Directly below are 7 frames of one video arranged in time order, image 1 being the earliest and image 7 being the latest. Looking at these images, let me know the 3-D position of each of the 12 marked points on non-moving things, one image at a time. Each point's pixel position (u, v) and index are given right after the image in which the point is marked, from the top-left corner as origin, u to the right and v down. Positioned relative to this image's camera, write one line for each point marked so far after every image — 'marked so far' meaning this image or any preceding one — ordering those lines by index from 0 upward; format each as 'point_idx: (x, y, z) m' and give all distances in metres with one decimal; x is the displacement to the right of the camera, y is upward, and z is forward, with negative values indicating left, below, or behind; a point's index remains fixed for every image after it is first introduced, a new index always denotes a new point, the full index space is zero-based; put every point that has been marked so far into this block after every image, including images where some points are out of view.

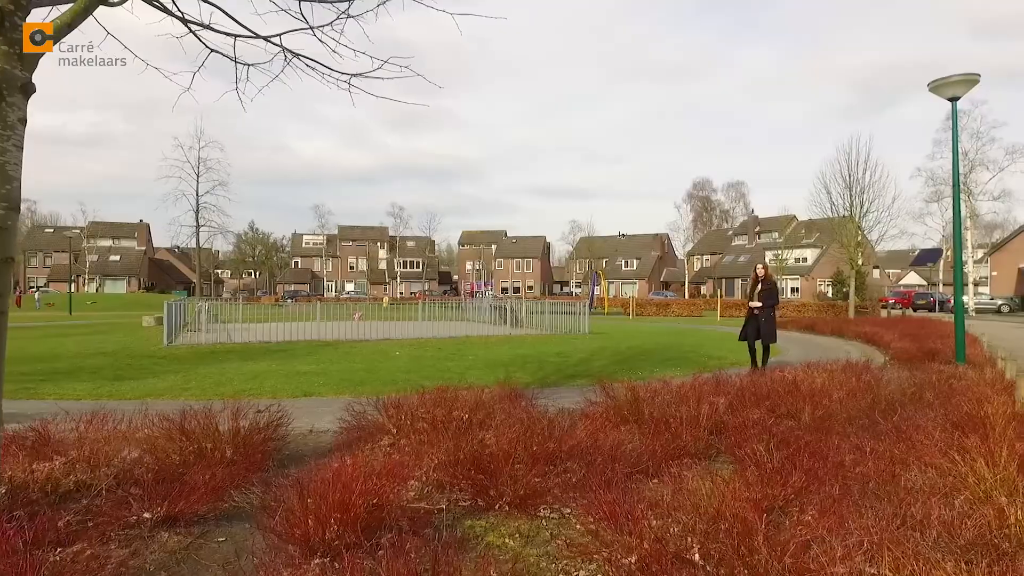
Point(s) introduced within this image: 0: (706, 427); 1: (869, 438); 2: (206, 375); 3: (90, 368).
0: (+1.6, -1.1, +5.5) m
1: (+2.9, -1.2, +5.3) m
2: (-5.0, -1.4, +10.6) m
3: (-7.6, -1.4, +11.6) m
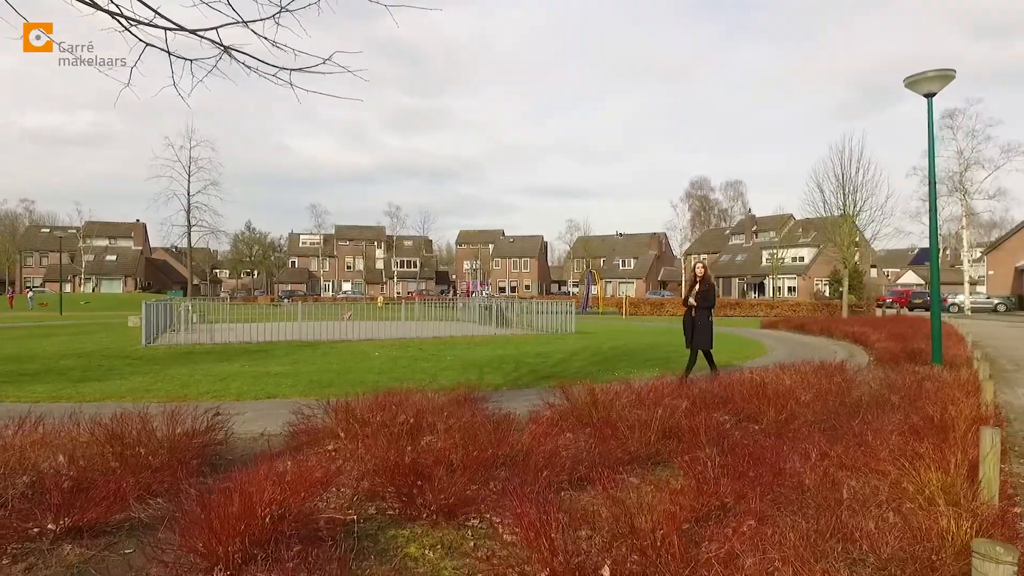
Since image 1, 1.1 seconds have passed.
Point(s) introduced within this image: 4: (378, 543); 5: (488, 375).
0: (+1.2, -1.1, +5.4) m
1: (+2.4, -1.2, +5.2) m
2: (-5.4, -1.4, +10.4) m
3: (-8.0, -1.4, +11.4) m
4: (-0.8, -1.5, +3.7) m
5: (-0.4, -1.5, +10.7) m
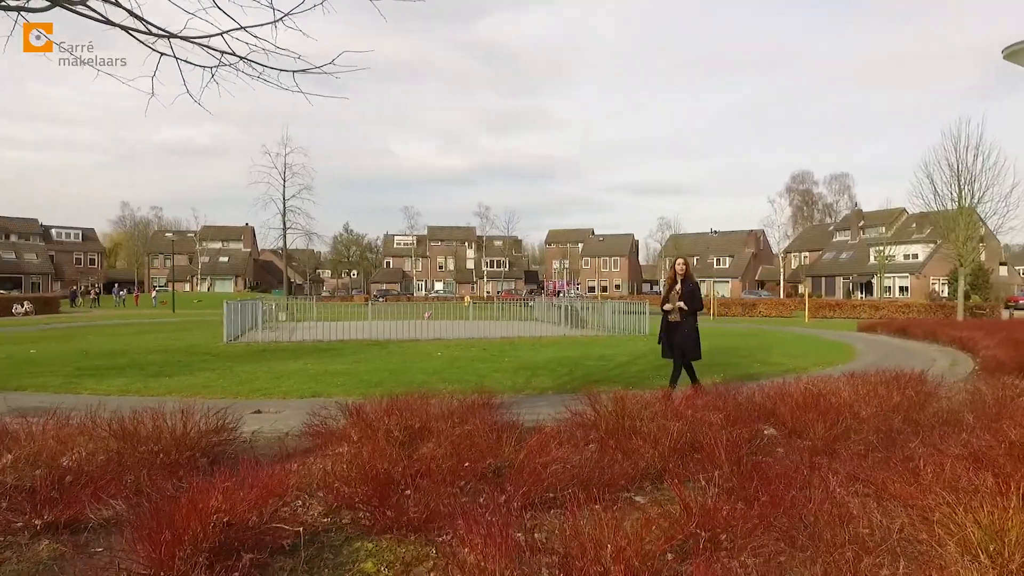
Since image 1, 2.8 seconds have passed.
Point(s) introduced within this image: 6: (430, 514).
0: (+1.2, -1.1, +4.9) m
1: (+2.4, -1.3, +4.6) m
2: (-4.6, -1.4, +10.9) m
3: (-7.0, -1.4, +12.2) m
4: (-1.0, -1.5, +3.6) m
5: (+0.4, -1.5, +10.5) m
6: (-0.5, -1.3, +3.8) m
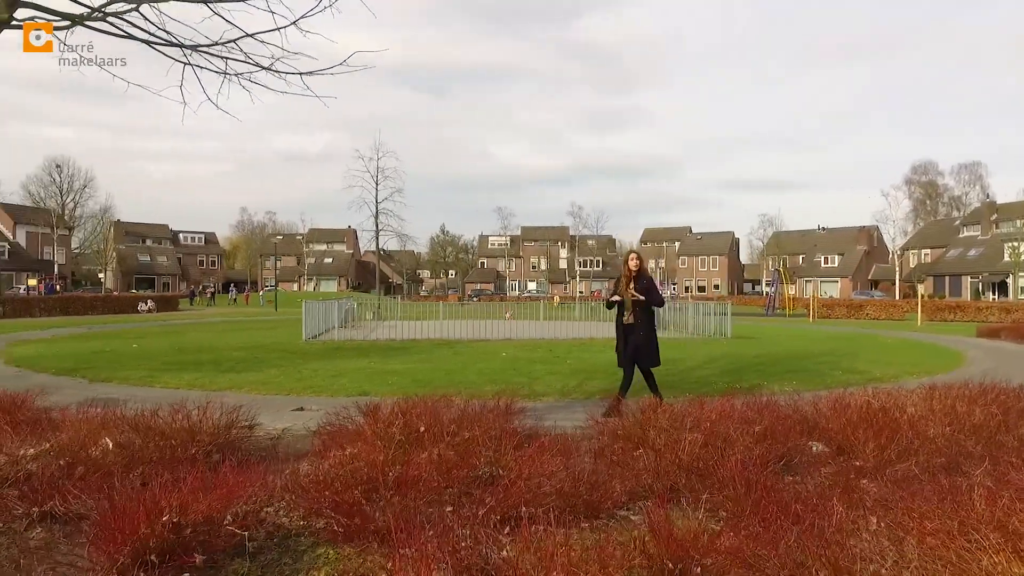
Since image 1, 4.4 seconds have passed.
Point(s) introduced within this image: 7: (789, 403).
0: (+1.2, -1.1, +4.5) m
1: (+2.3, -1.3, +4.0) m
2: (-3.7, -1.4, +11.3) m
3: (-5.8, -1.4, +13.0) m
4: (-1.2, -1.5, +3.5) m
5: (+1.2, -1.5, +10.1) m
6: (-0.7, -1.3, +3.7) m
7: (+2.7, -1.1, +6.3) m
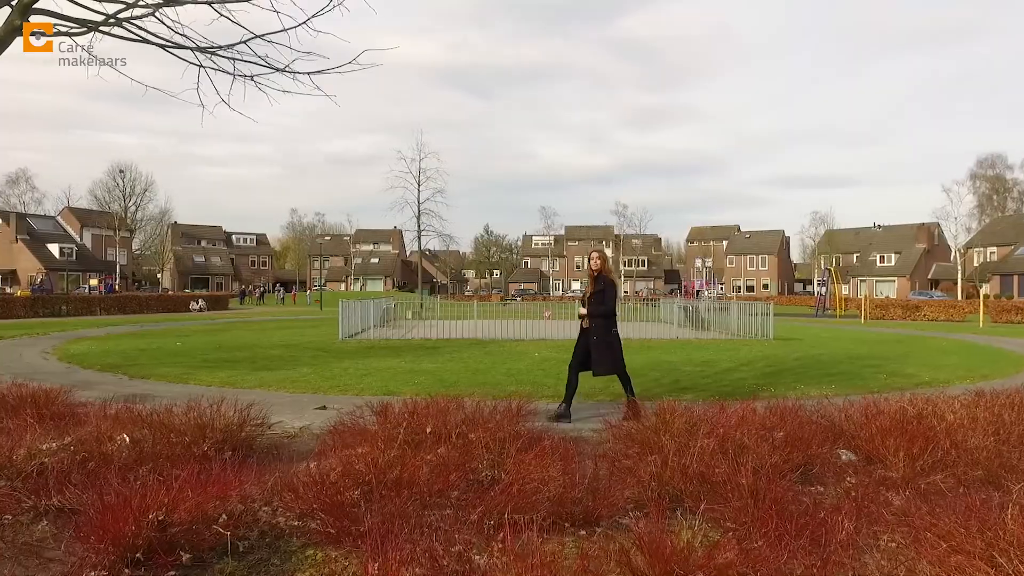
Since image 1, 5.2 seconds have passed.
0: (+1.2, -1.1, +4.3) m
1: (+2.3, -1.3, +3.7) m
2: (-3.2, -1.4, +11.4) m
3: (-5.2, -1.4, +13.3) m
4: (-1.2, -1.5, +3.5) m
5: (+1.6, -1.5, +9.9) m
6: (-0.7, -1.3, +3.6) m
7: (+2.8, -1.1, +6.0) m
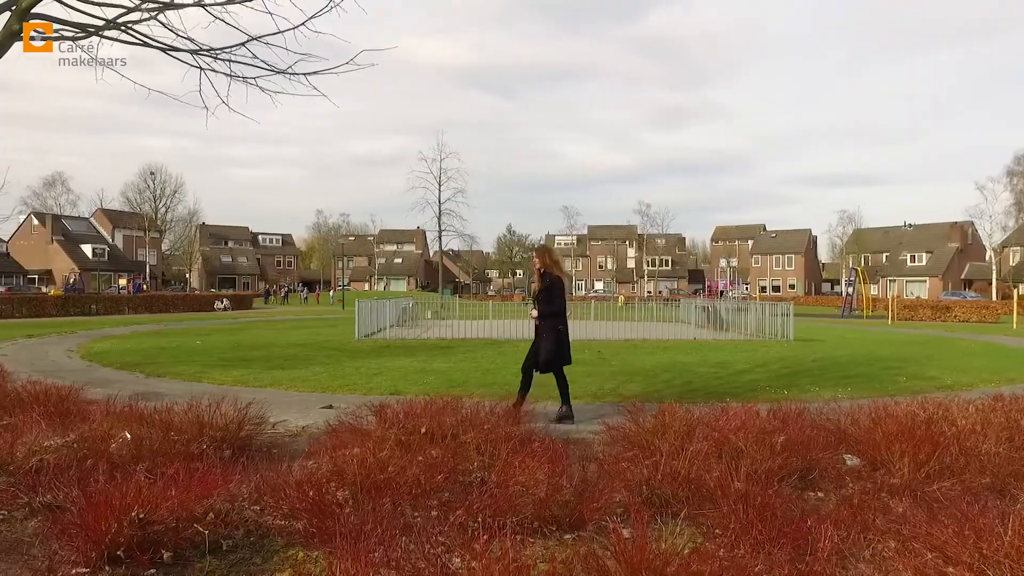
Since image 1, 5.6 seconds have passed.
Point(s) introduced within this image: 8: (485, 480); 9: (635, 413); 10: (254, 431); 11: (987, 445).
0: (+1.1, -1.1, +4.2) m
1: (+2.2, -1.3, +3.6) m
2: (-3.0, -1.4, +11.5) m
3: (-4.9, -1.4, +13.4) m
4: (-1.3, -1.5, +3.5) m
5: (+1.8, -1.5, +9.8) m
6: (-0.8, -1.3, +3.6) m
7: (+2.8, -1.1, +5.8) m
8: (-0.2, -1.2, +4.1) m
9: (+1.1, -1.1, +5.7) m
10: (-2.2, -1.2, +5.6) m
11: (+3.6, -1.2, +4.9) m
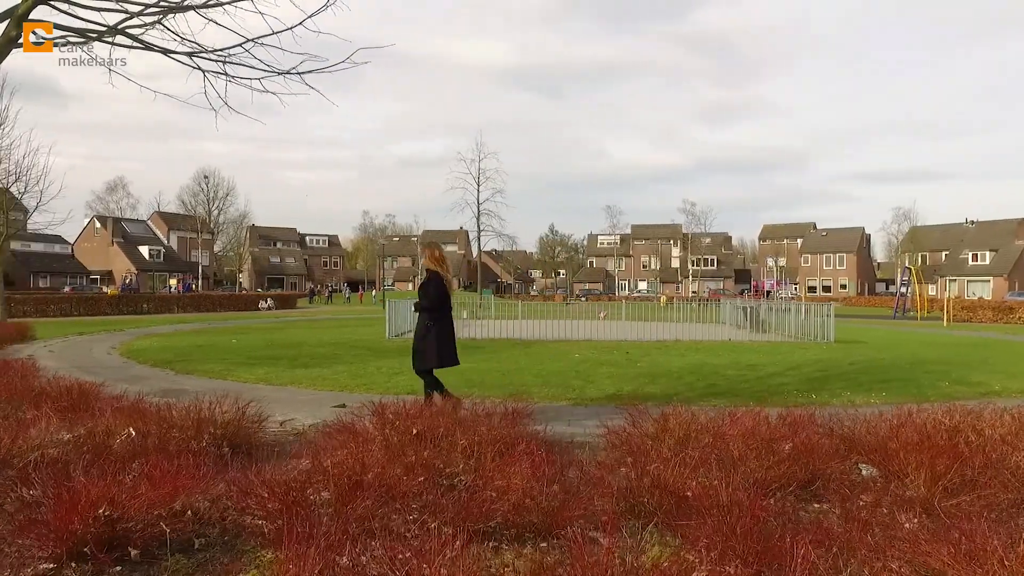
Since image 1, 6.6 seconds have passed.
0: (+1.0, -1.1, +4.0) m
1: (+2.0, -1.3, +3.3) m
2: (-2.6, -1.4, +11.6) m
3: (-4.4, -1.4, +13.6) m
4: (-1.5, -1.5, +3.4) m
5: (+2.0, -1.5, +9.5) m
6: (-1.0, -1.3, +3.5) m
7: (+2.8, -1.1, +5.5) m
8: (-0.3, -1.2, +4.0) m
9: (+1.1, -1.1, +5.5) m
10: (-2.2, -1.2, +5.6) m
11: (+3.5, -1.2, +4.6) m
